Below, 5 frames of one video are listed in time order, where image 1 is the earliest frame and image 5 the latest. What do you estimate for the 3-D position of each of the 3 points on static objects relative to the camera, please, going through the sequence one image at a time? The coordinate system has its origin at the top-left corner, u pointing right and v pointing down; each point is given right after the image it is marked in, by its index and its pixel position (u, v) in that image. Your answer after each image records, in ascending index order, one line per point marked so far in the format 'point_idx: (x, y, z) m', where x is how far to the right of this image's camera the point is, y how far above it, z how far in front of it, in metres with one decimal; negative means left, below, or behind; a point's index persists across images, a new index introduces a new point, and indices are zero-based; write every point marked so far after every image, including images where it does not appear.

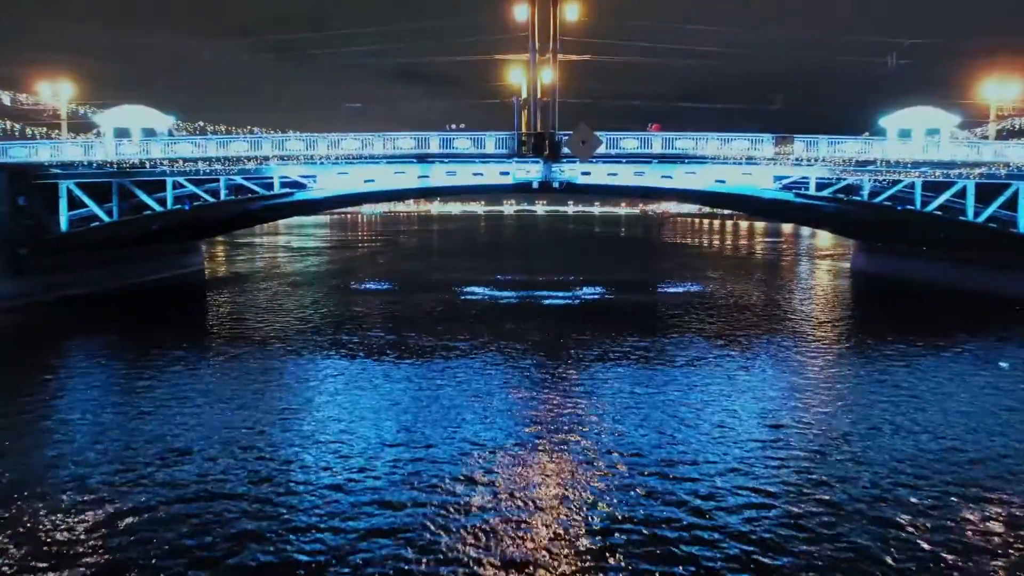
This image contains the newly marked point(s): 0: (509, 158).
0: (-0.1, +3.3, +21.0) m
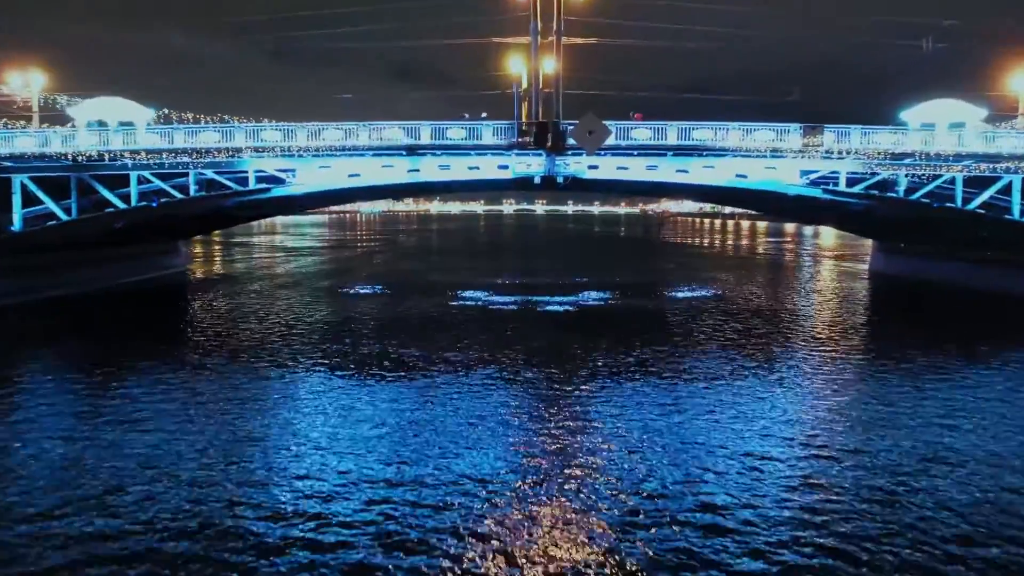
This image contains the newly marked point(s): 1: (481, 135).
0: (-0.1, +3.2, +19.6) m
1: (-0.7, +3.4, +18.9) m
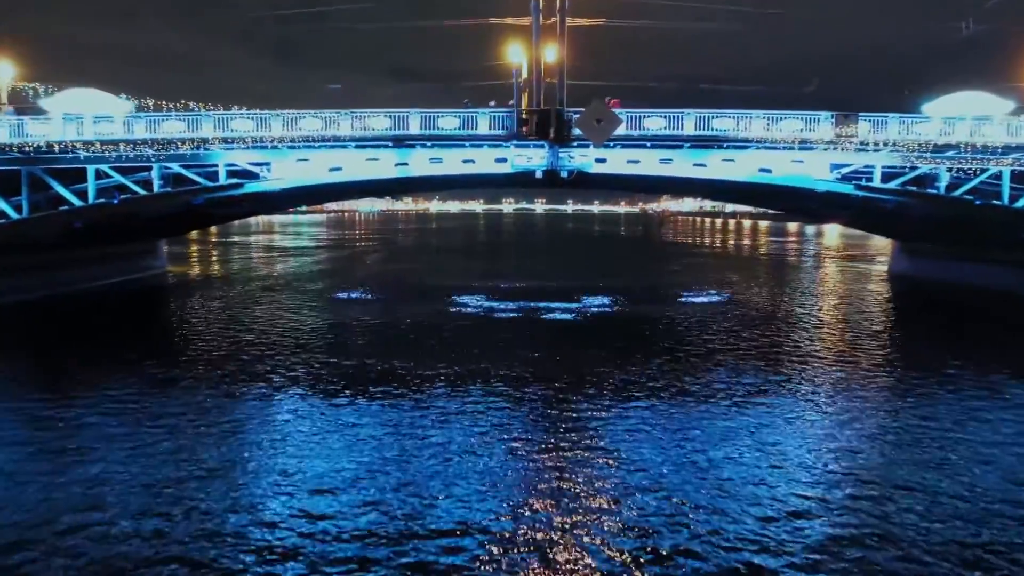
0: (-0.1, +3.1, +18.2) m
1: (-0.7, +3.3, +17.5) m
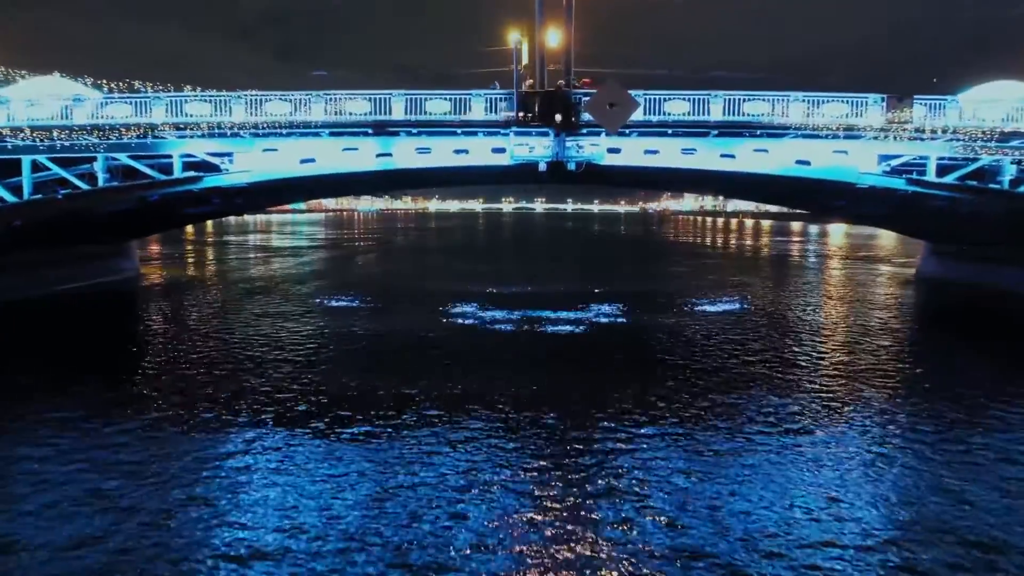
0: (-0.1, +3.0, +16.5) m
1: (-0.7, +3.2, +15.9) m
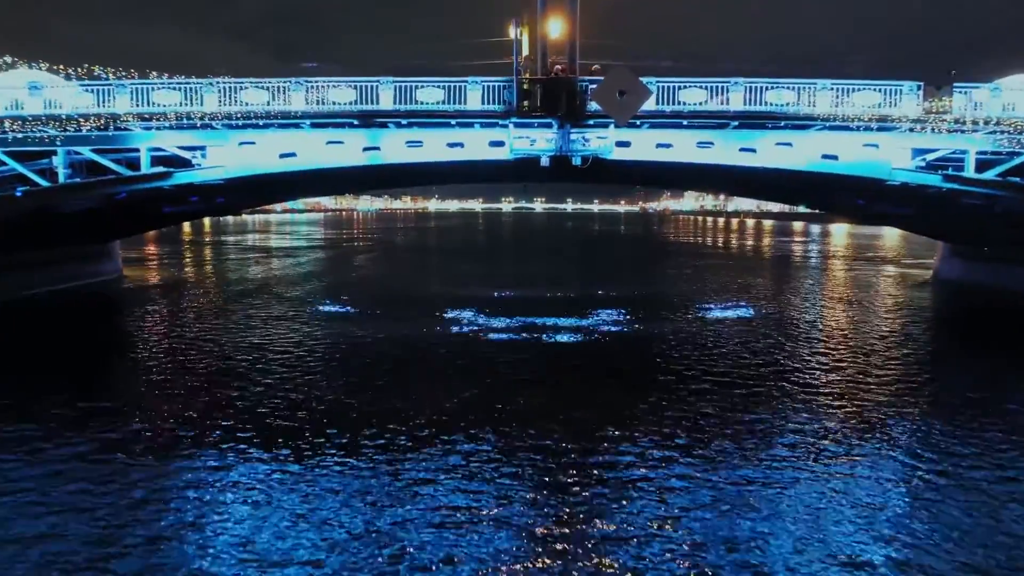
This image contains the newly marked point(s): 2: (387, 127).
0: (-0.2, +2.9, +15.6) m
1: (-0.7, +3.1, +14.9) m
2: (-2.5, +3.3, +17.8) m
